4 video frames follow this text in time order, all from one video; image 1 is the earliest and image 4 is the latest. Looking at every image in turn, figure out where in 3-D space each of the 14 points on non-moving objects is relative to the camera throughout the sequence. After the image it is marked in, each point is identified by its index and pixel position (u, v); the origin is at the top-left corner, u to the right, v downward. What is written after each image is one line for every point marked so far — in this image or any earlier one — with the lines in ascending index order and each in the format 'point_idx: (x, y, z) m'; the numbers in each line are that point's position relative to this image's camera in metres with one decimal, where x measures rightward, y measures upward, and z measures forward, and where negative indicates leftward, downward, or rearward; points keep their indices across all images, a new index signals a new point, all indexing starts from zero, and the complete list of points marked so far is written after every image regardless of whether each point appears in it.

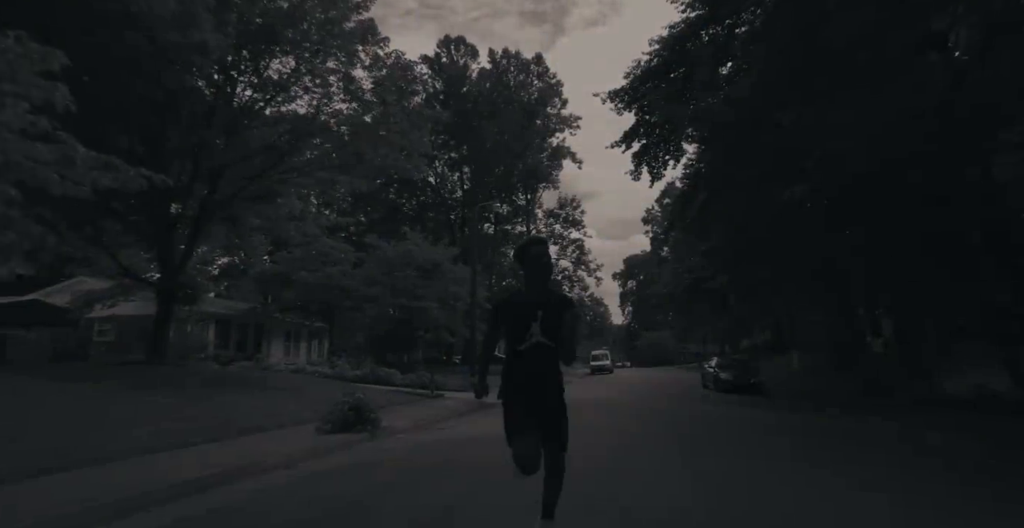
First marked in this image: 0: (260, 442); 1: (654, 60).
0: (-3.9, -2.8, +7.8) m
1: (+5.1, +7.5, +17.6) m
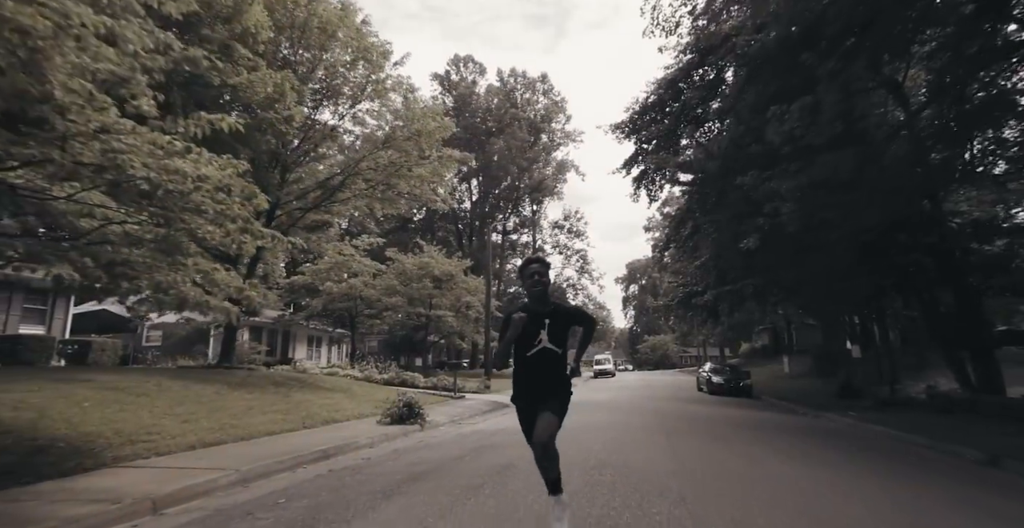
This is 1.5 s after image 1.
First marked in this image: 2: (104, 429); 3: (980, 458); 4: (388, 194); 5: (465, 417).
0: (-3.4, -3.4, +10.1) m
1: (+5.6, +6.9, +20.0) m
2: (-5.8, -2.3, +7.0) m
3: (+9.1, -3.8, +10.0) m
4: (-4.2, +2.4, +16.7) m
5: (-1.3, -4.3, +13.7) m
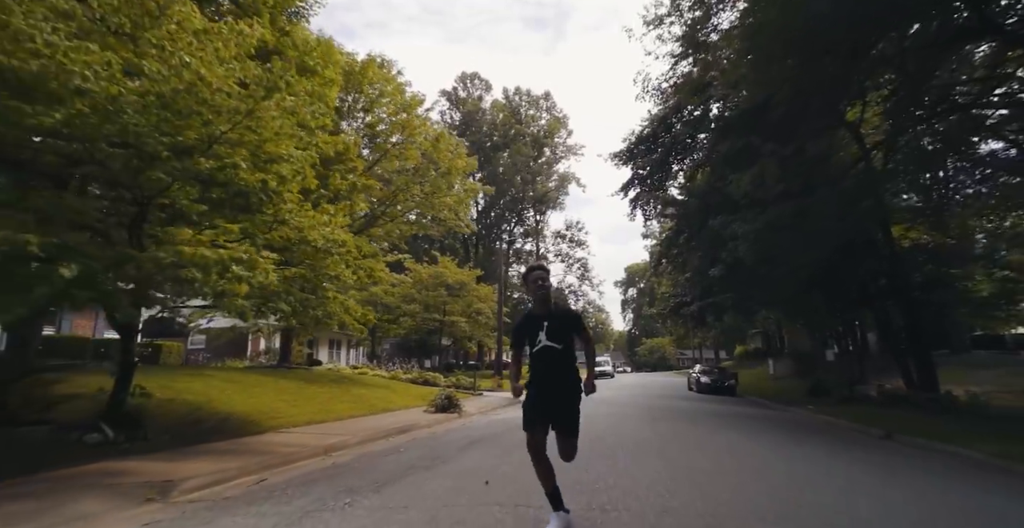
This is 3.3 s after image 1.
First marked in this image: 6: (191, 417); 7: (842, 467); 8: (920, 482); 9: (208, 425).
0: (-2.9, -3.9, +12.9) m
1: (+6.2, +6.2, +22.8) m
2: (-5.3, -2.9, +9.8) m
3: (+9.6, -4.4, +12.8) m
4: (-3.7, +1.8, +19.5) m
5: (-0.8, -4.8, +16.5) m
6: (-5.4, -2.6, +8.4) m
7: (+5.7, -3.5, +8.4) m
8: (+5.6, -3.0, +6.7) m
9: (-5.1, -2.7, +8.2) m
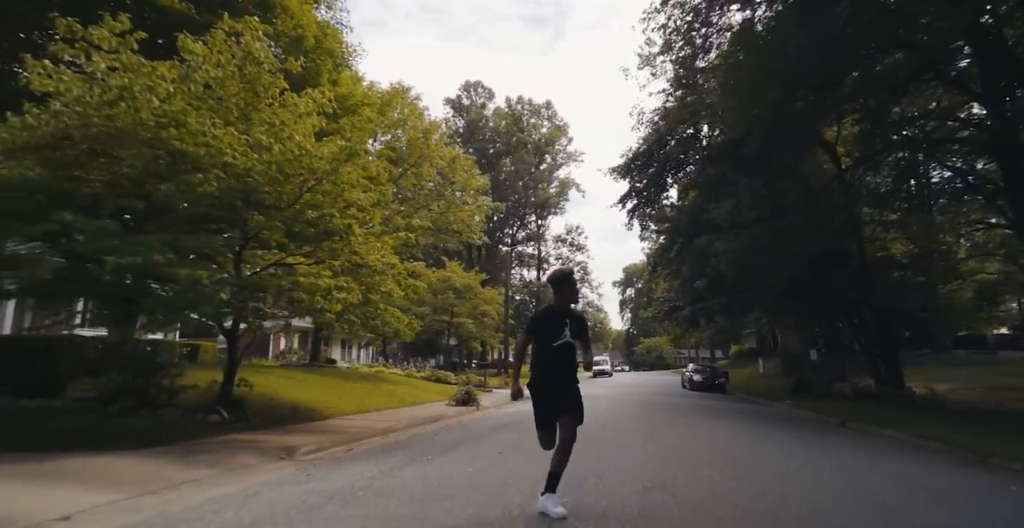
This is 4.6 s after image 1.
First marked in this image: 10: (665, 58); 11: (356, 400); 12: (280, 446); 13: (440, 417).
0: (-2.6, -4.3, +14.8) m
1: (+6.5, +5.9, +24.7) m
2: (-4.9, -3.2, +11.7) m
3: (+10.0, -4.8, +14.8) m
4: (-3.3, +1.5, +21.4) m
5: (-0.4, -5.2, +18.5) m
6: (-5.1, -3.0, +10.3) m
7: (+6.0, -3.9, +10.3) m
8: (+5.9, -3.4, +8.6) m
9: (-4.7, -3.0, +10.1) m
10: (+5.3, +7.2, +17.2) m
11: (-4.3, -3.7, +13.3) m
12: (-3.4, -2.6, +7.1) m
13: (-1.9, -4.0, +12.9) m
